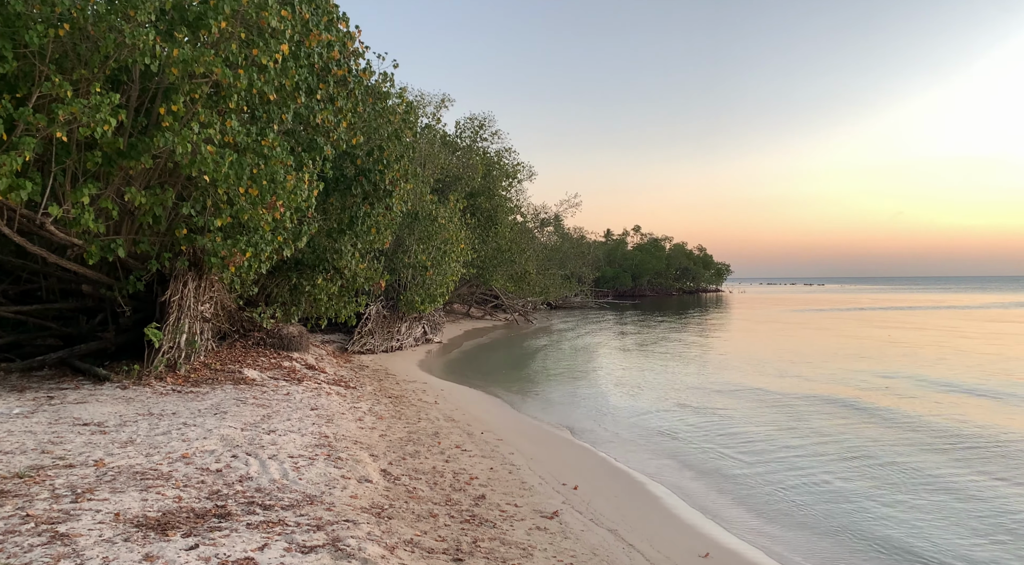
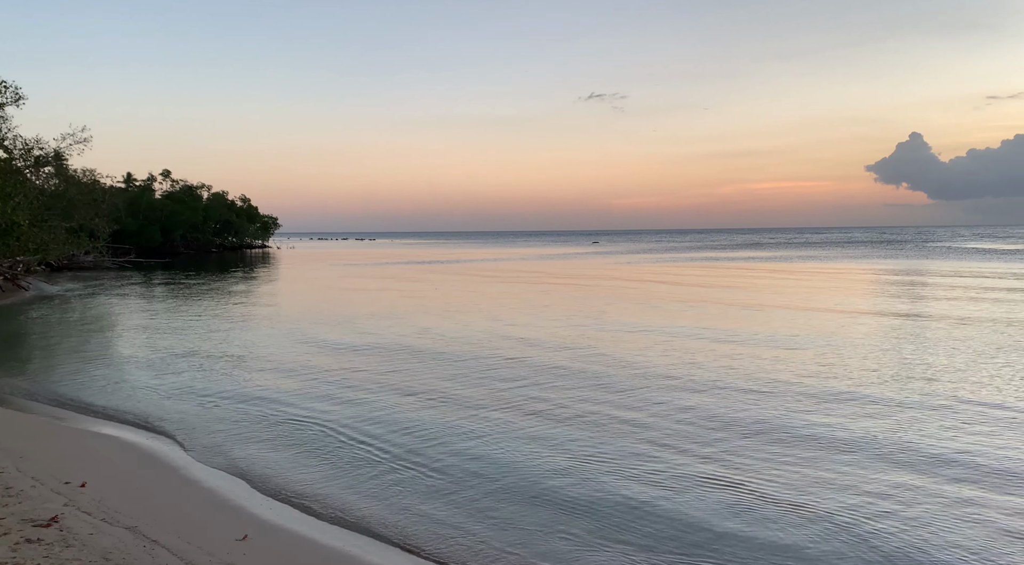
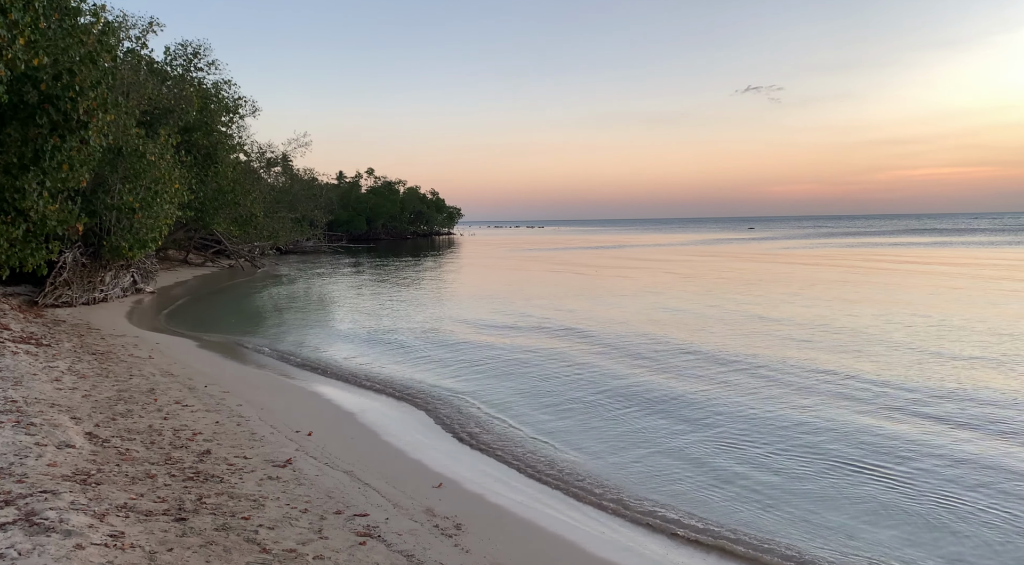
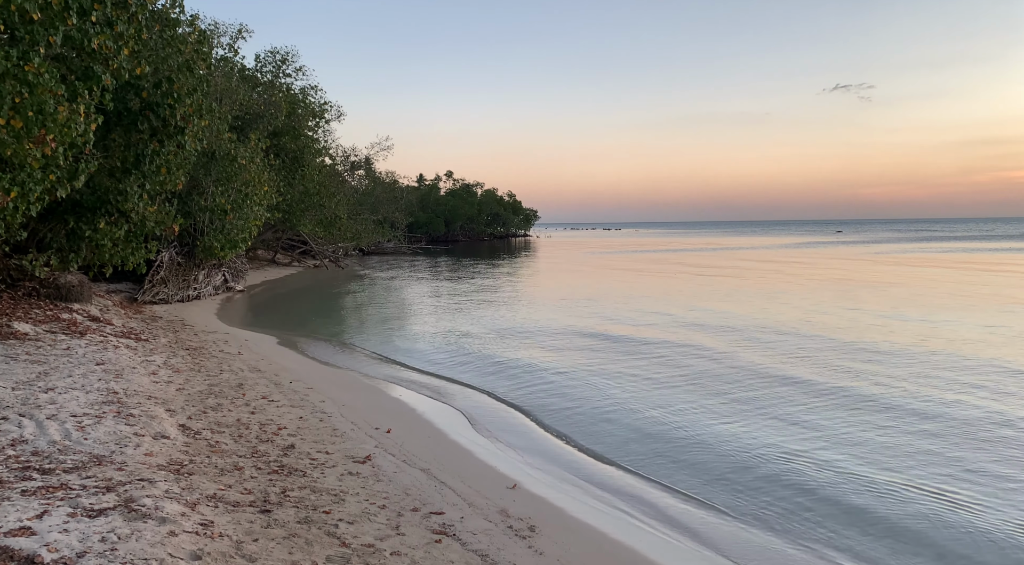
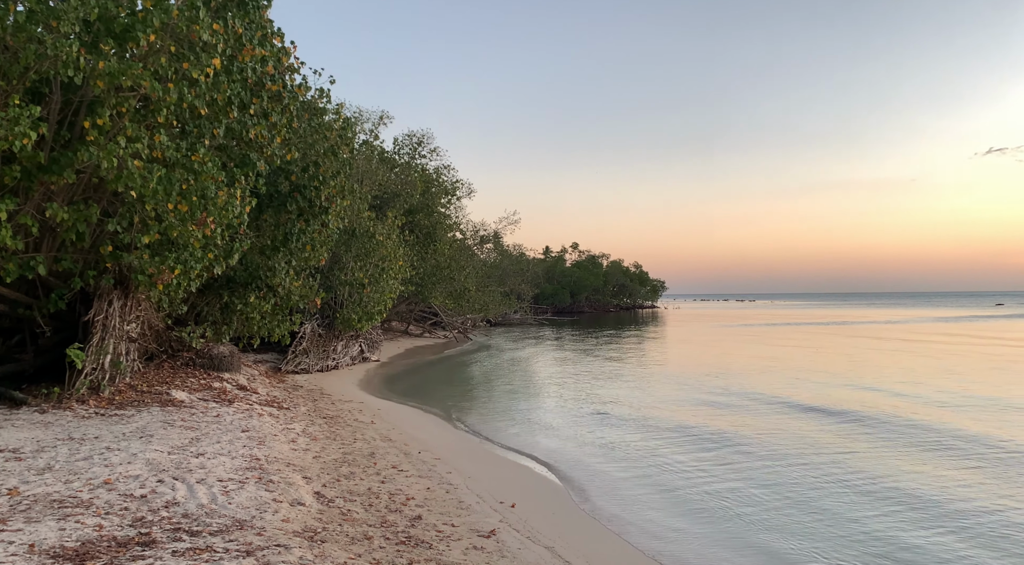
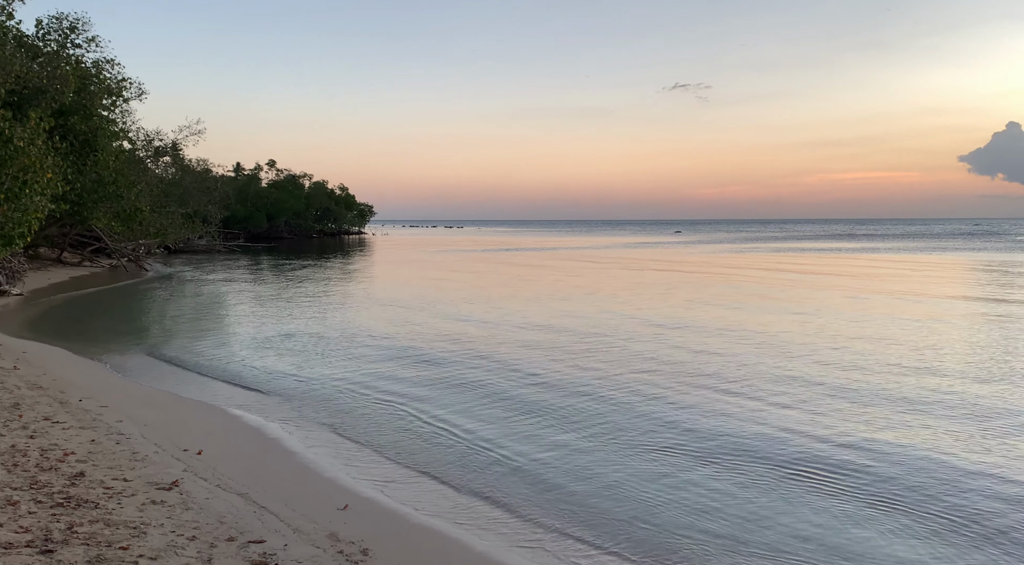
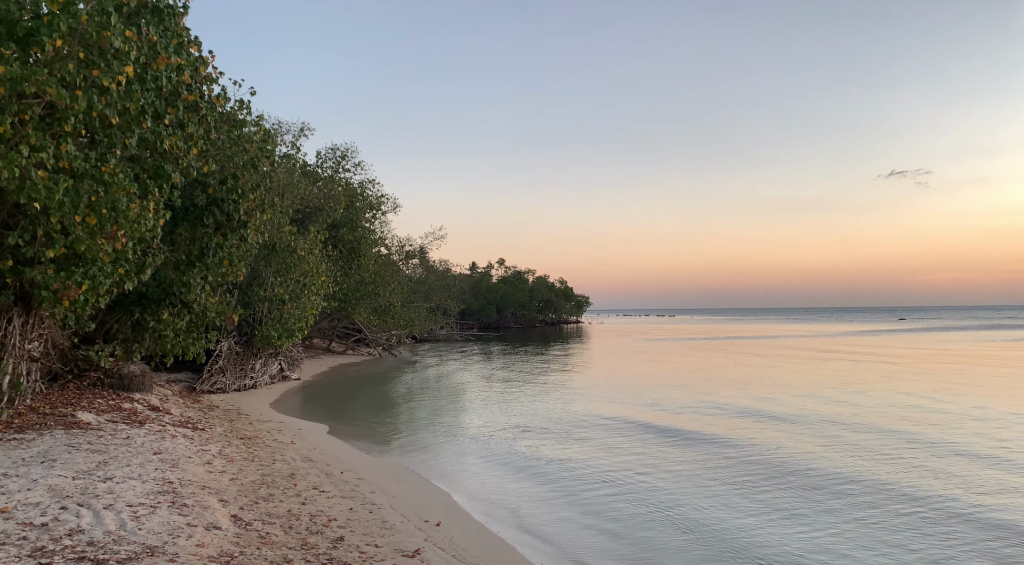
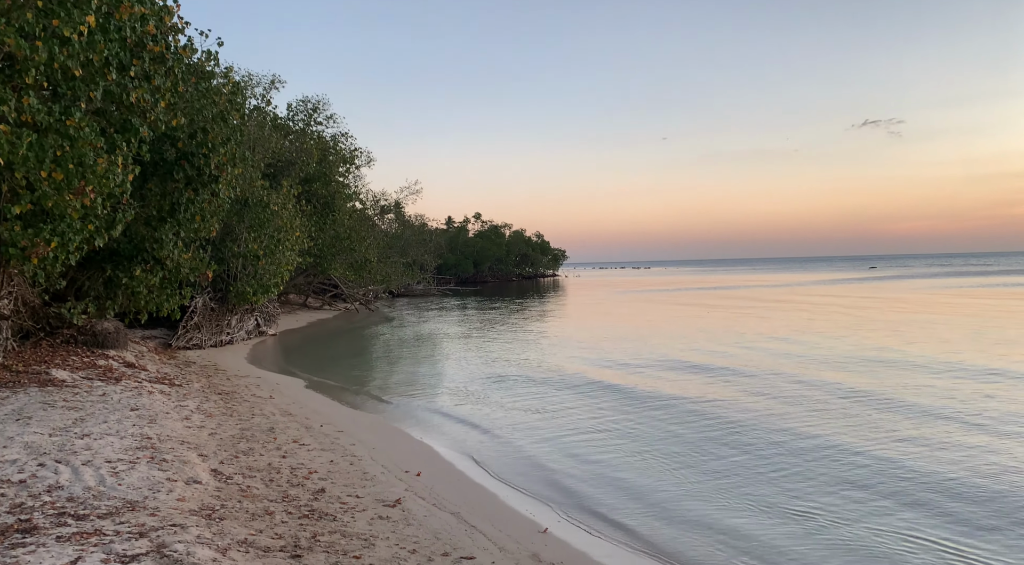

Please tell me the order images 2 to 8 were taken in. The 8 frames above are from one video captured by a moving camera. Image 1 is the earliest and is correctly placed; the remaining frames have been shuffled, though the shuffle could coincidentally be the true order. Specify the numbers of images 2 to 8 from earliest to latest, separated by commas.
5, 7, 8, 4, 3, 6, 2
